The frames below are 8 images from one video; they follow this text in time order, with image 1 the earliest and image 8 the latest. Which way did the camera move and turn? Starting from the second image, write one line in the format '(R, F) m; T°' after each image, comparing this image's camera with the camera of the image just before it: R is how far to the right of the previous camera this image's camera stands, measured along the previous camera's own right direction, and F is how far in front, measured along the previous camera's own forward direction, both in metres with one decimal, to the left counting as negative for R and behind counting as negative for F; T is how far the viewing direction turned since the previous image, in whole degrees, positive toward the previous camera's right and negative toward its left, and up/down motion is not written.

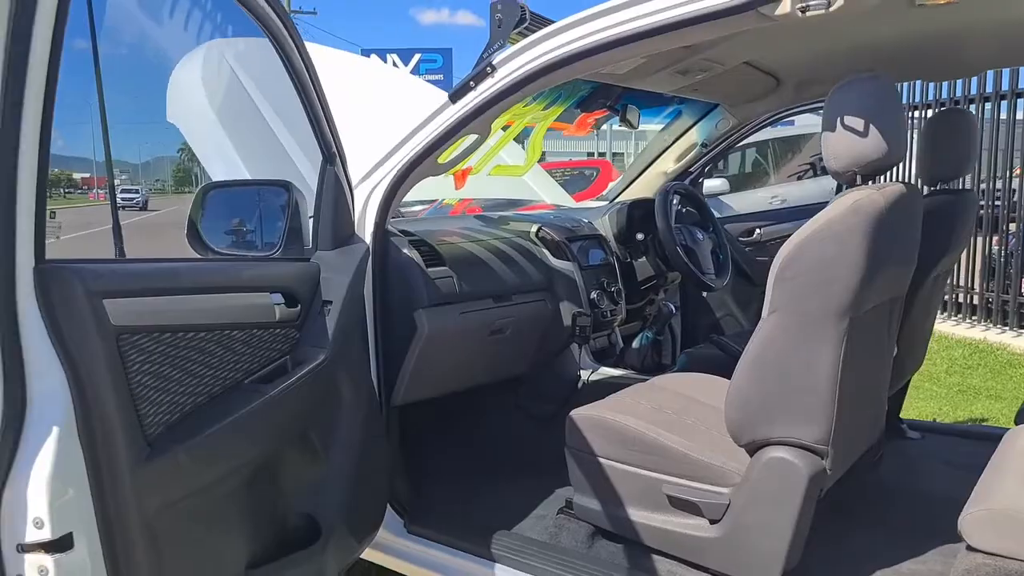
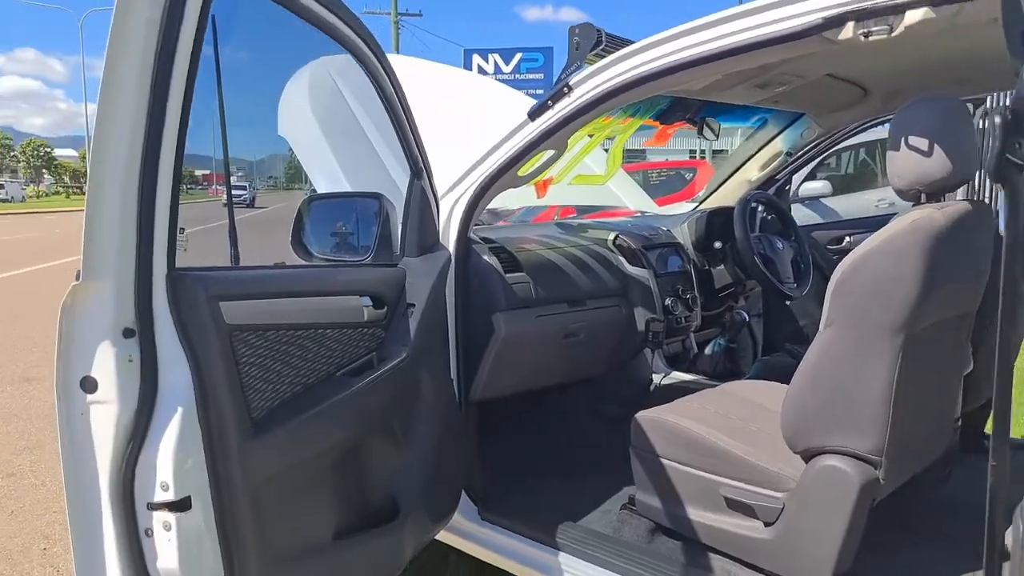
(+0.1, -0.1) m; -7°
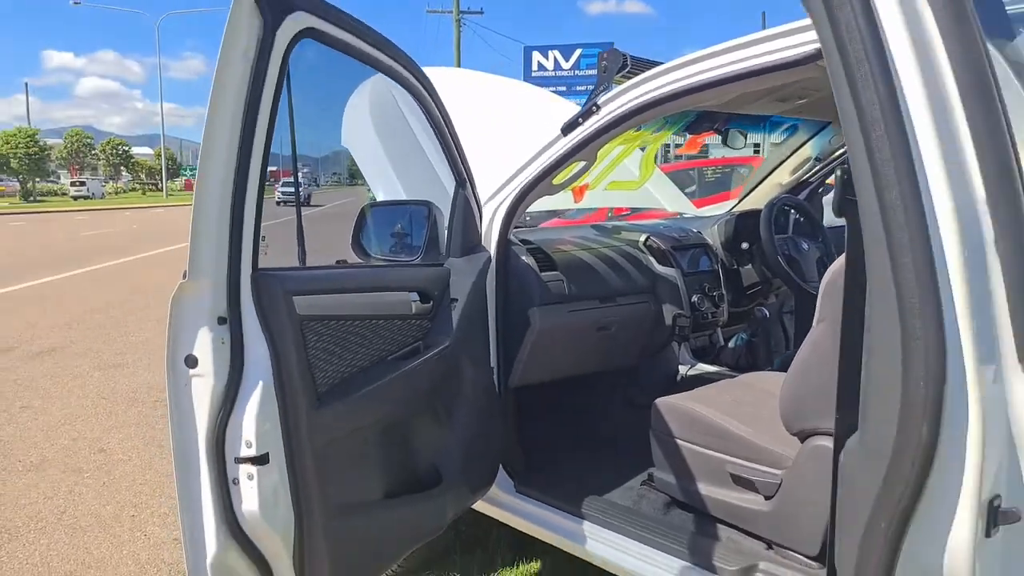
(+0.1, -0.3) m; -4°
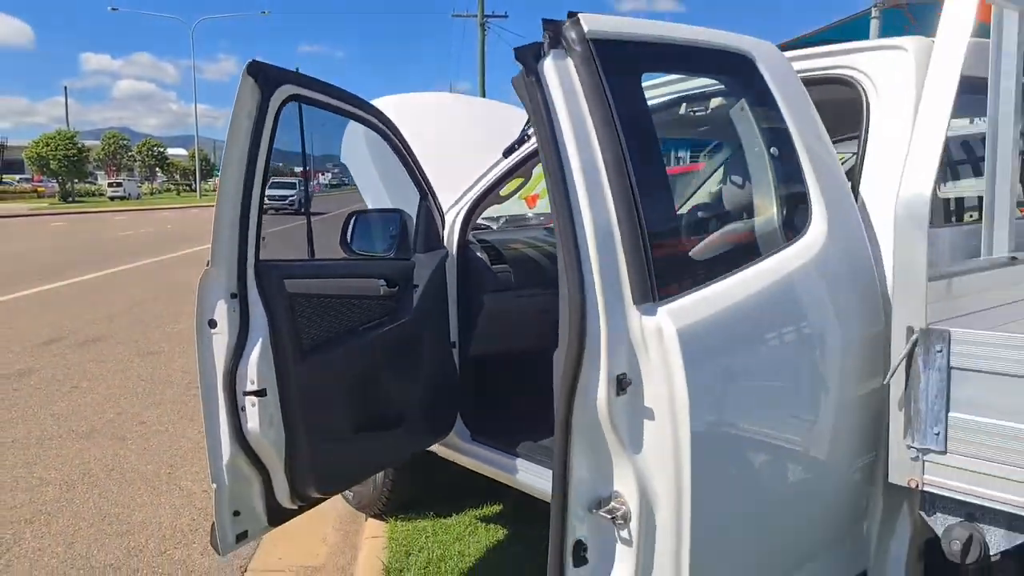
(+0.3, -0.7) m; -2°
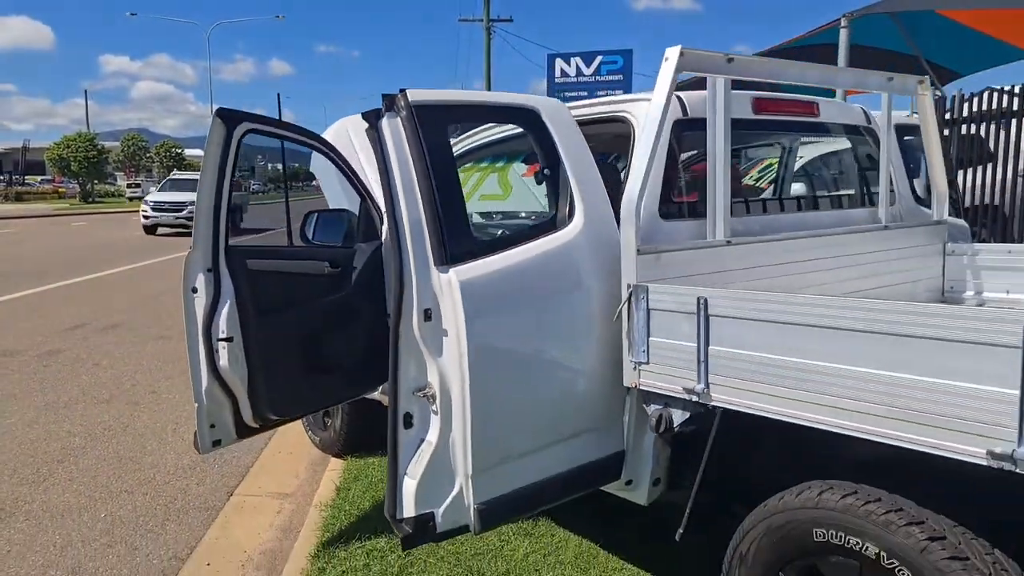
(+0.5, -0.9) m; -1°
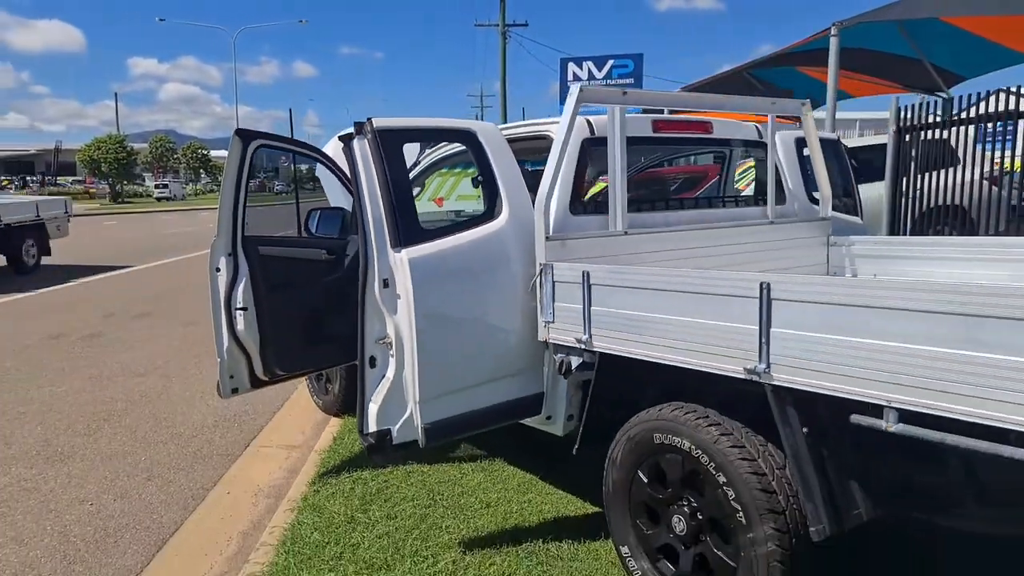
(+0.3, -0.8) m; -2°
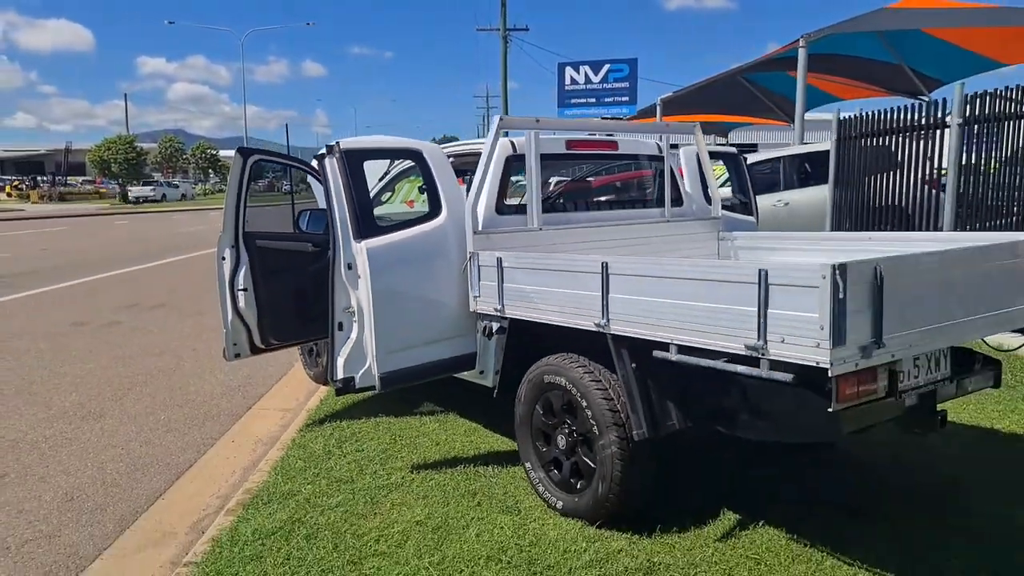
(+0.4, -1.0) m; -1°
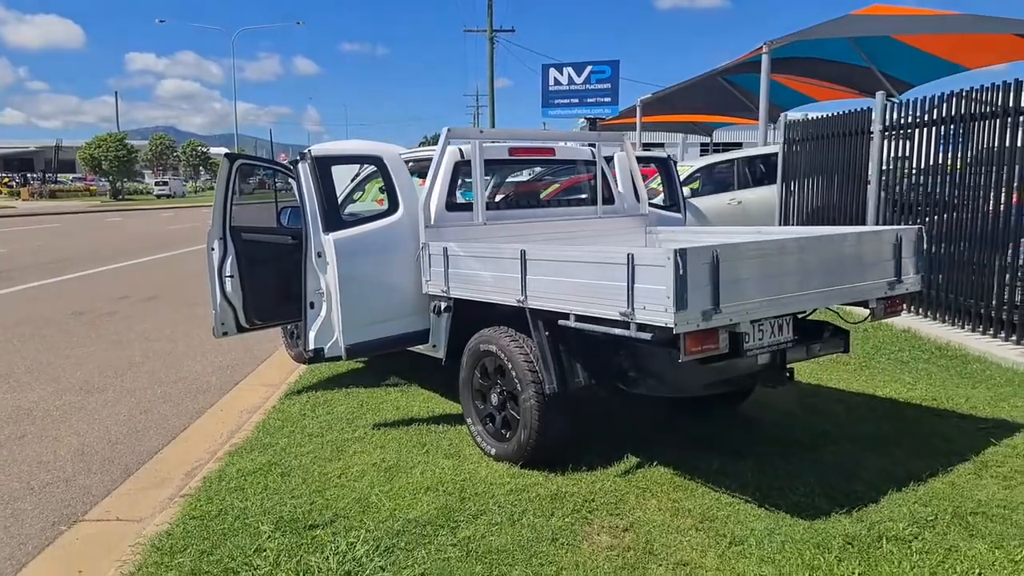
(+0.3, -0.8) m; +1°
